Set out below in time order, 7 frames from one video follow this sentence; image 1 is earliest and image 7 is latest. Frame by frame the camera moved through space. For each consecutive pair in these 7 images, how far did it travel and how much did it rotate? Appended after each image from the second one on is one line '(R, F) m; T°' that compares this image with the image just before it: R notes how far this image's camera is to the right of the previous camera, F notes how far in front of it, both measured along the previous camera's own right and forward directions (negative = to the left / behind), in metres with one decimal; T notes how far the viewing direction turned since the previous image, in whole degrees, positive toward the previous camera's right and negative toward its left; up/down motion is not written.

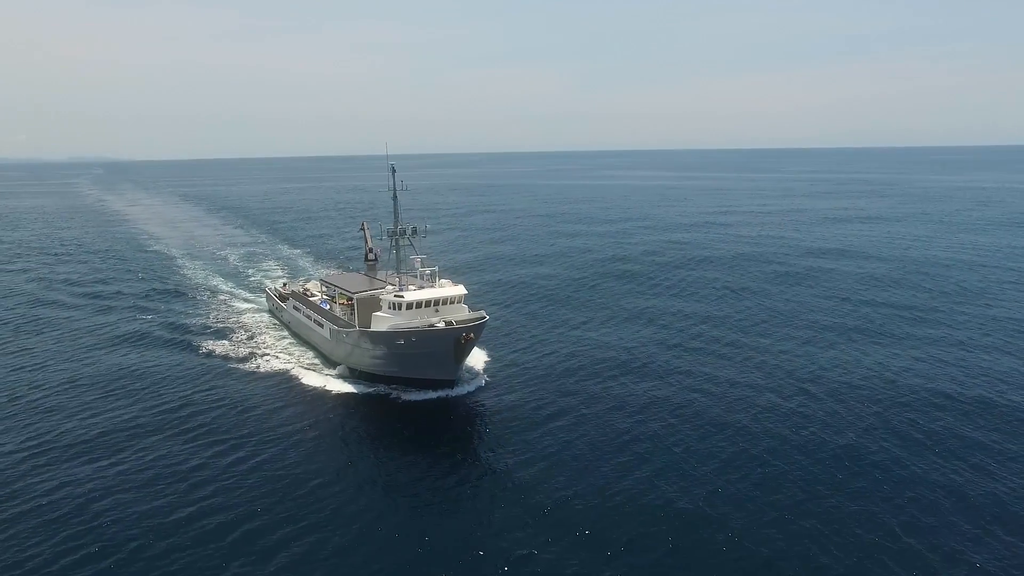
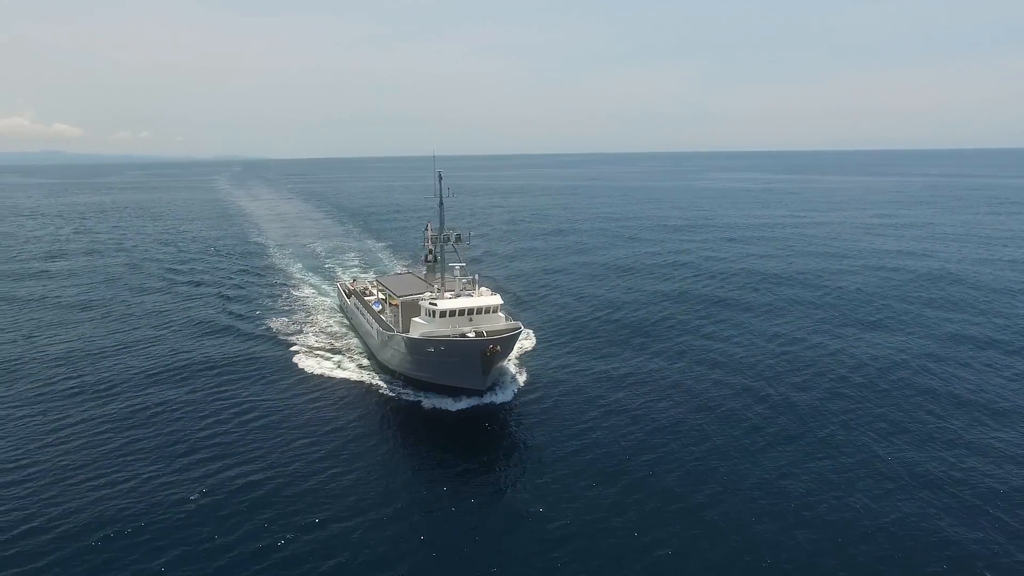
(+8.1, -3.0) m; -10°
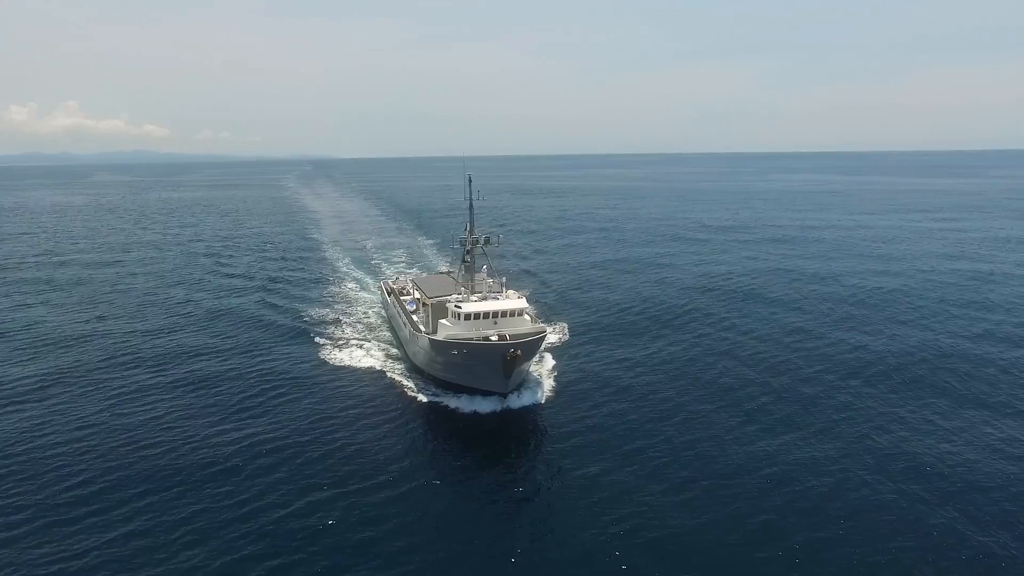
(+3.4, -2.1) m; -6°
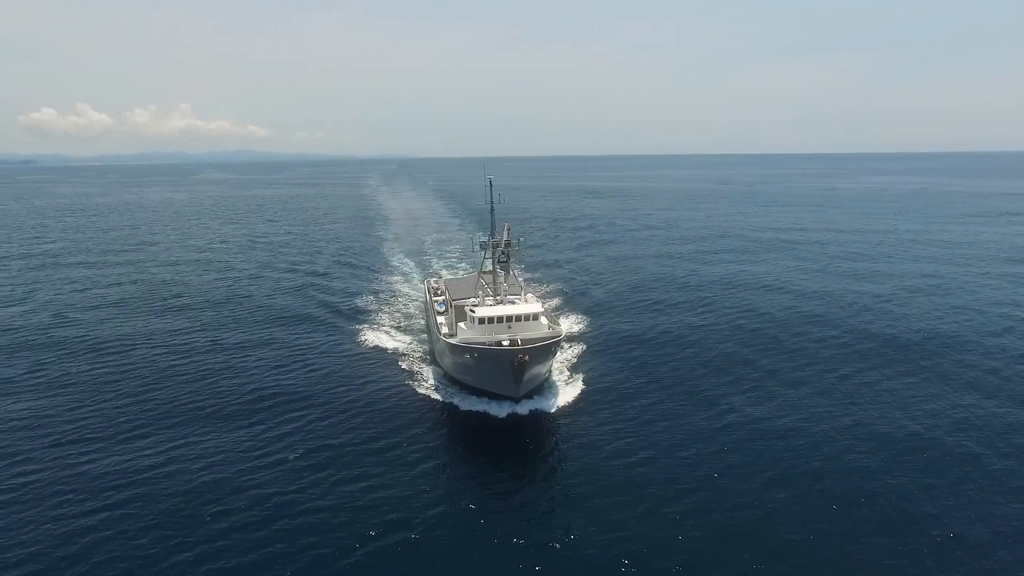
(+5.8, -4.2) m; -7°
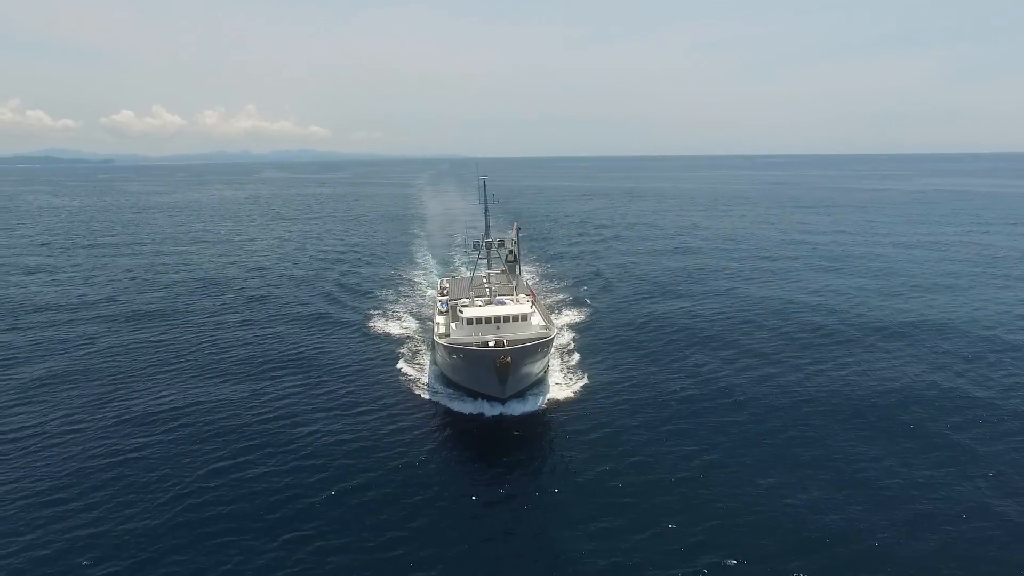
(+5.2, -4.1) m; -5°
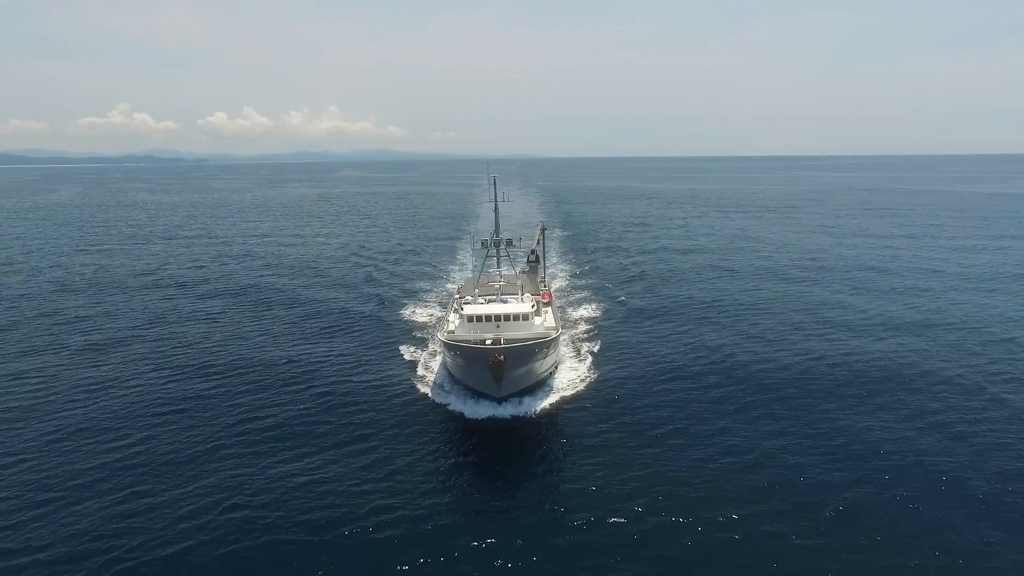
(+5.3, -4.1) m; -6°
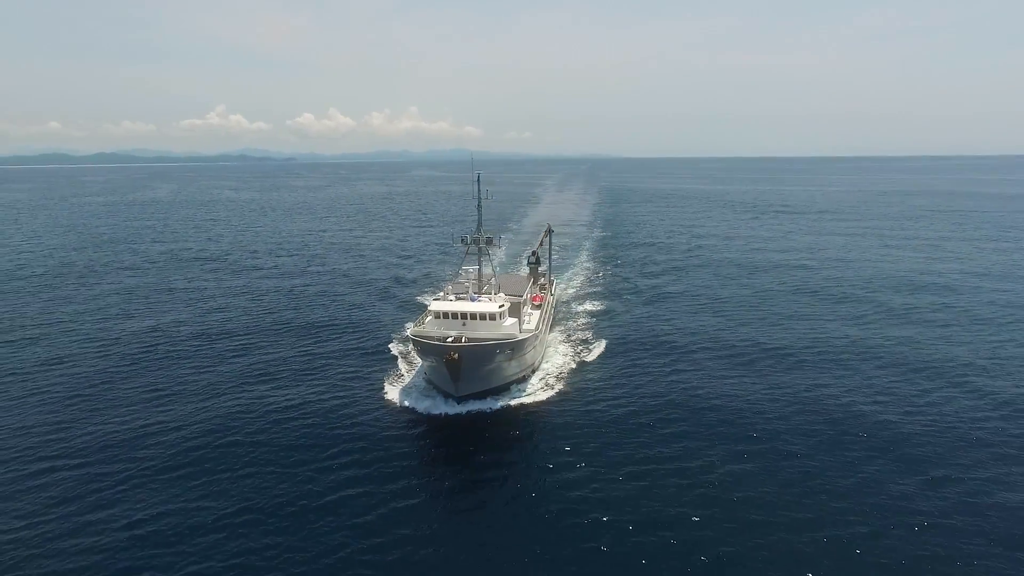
(+6.8, -5.2) m; -7°
